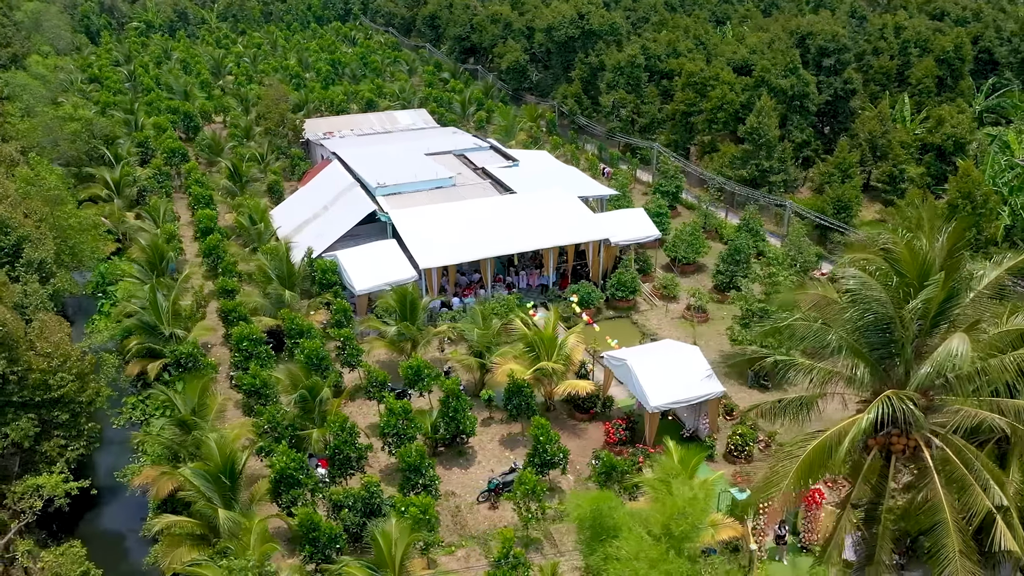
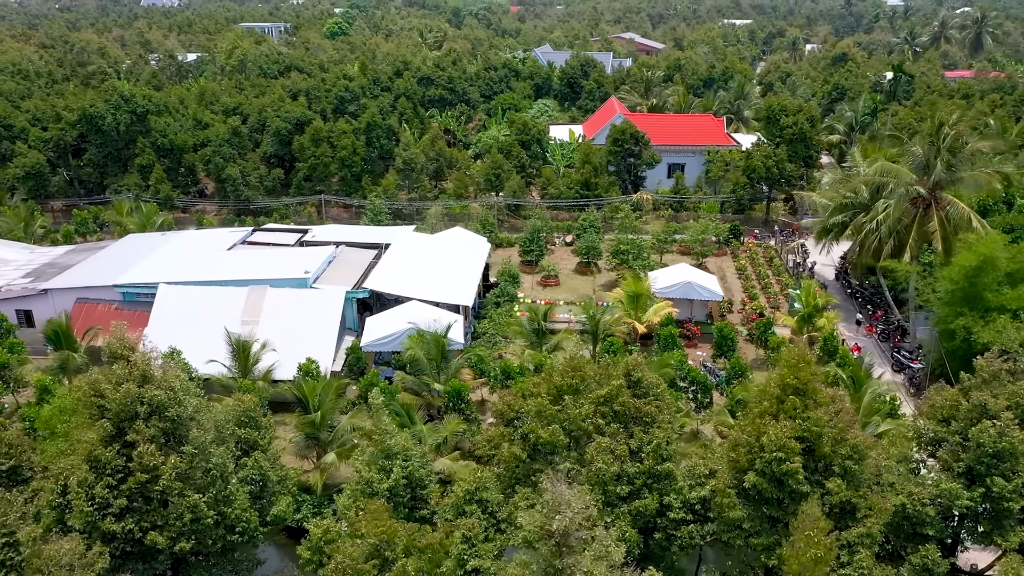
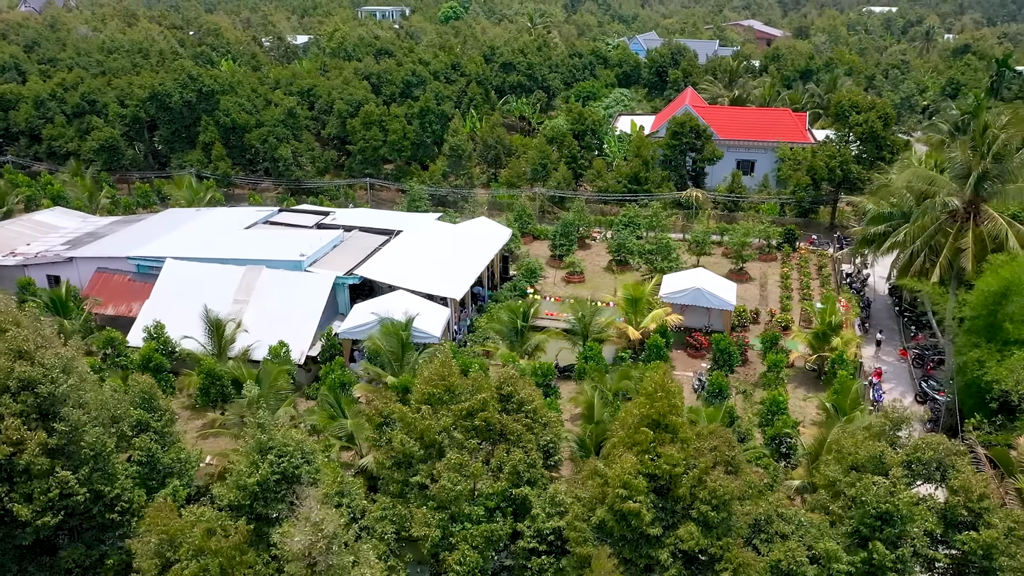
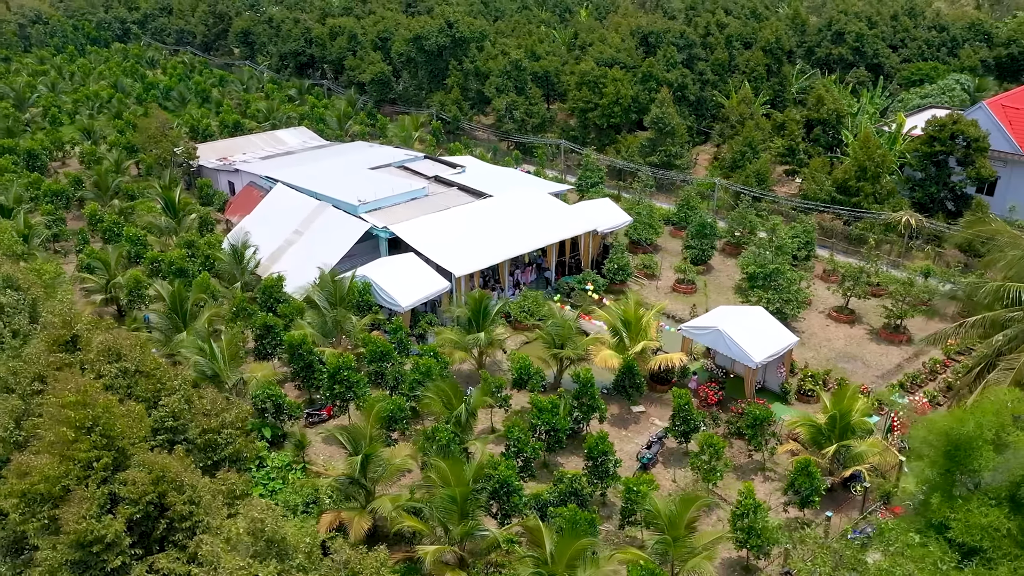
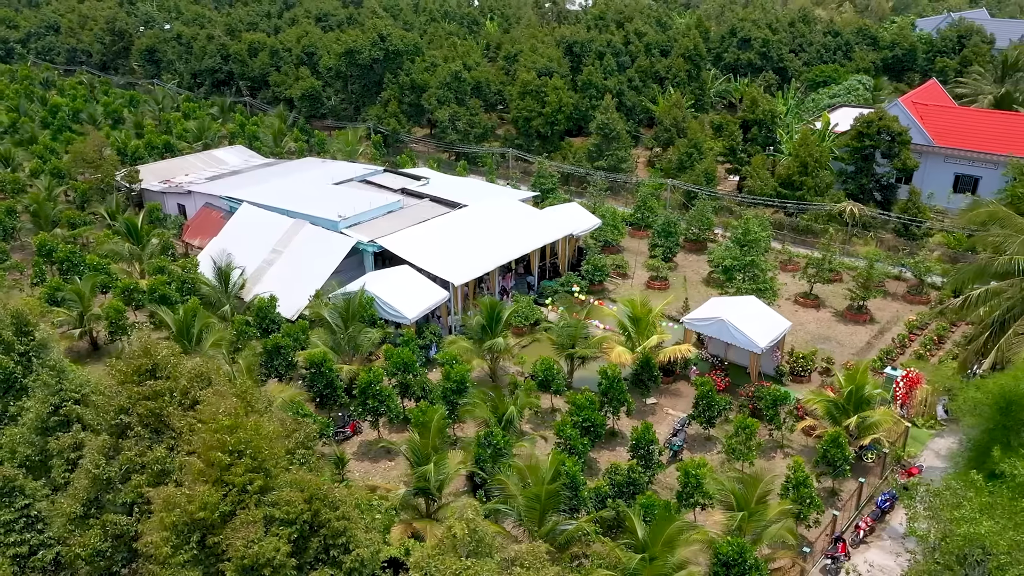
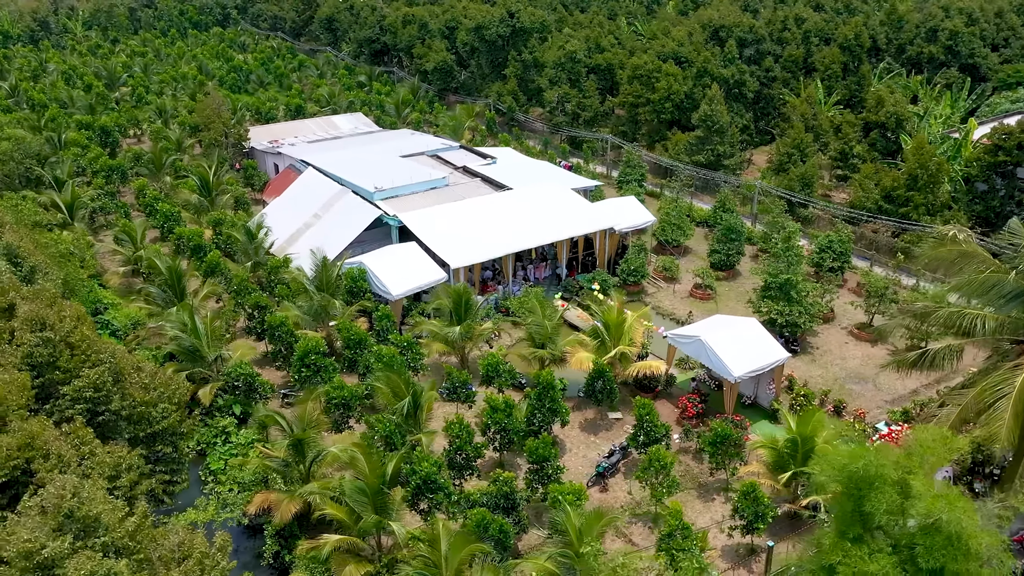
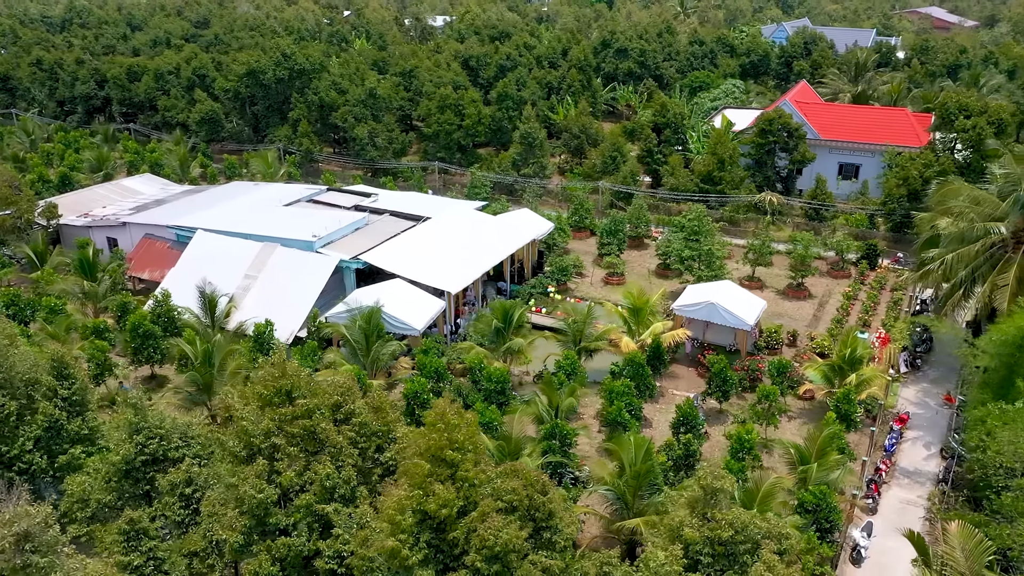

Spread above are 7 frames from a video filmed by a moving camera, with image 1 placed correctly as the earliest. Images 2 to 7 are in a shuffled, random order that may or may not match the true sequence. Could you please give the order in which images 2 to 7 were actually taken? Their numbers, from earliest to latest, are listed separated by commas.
6, 4, 5, 7, 3, 2
